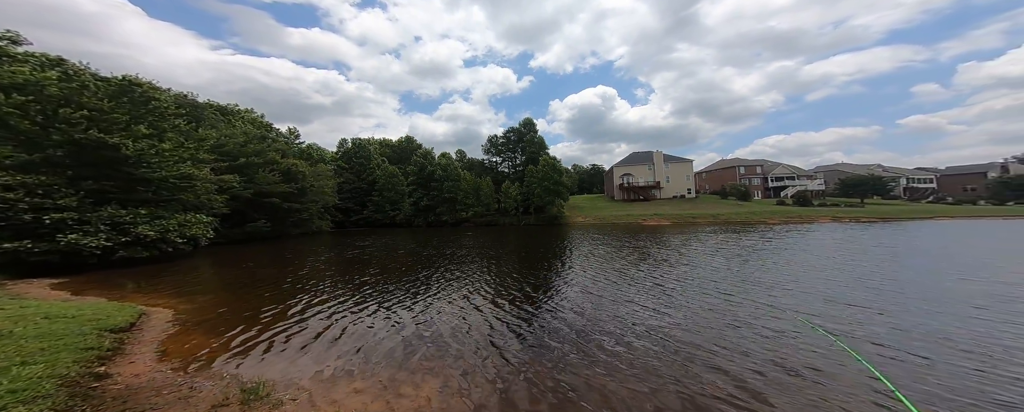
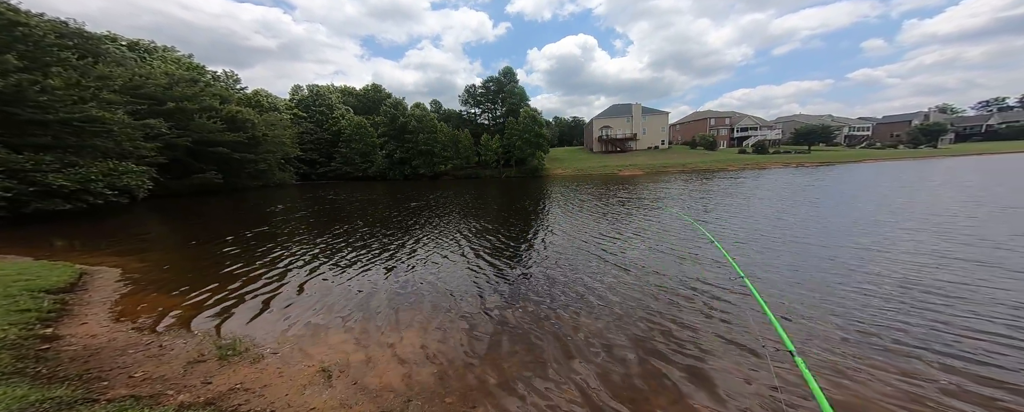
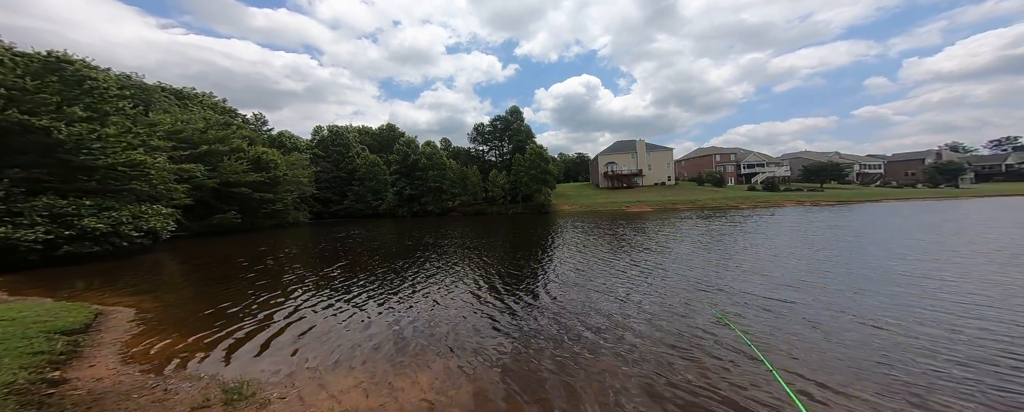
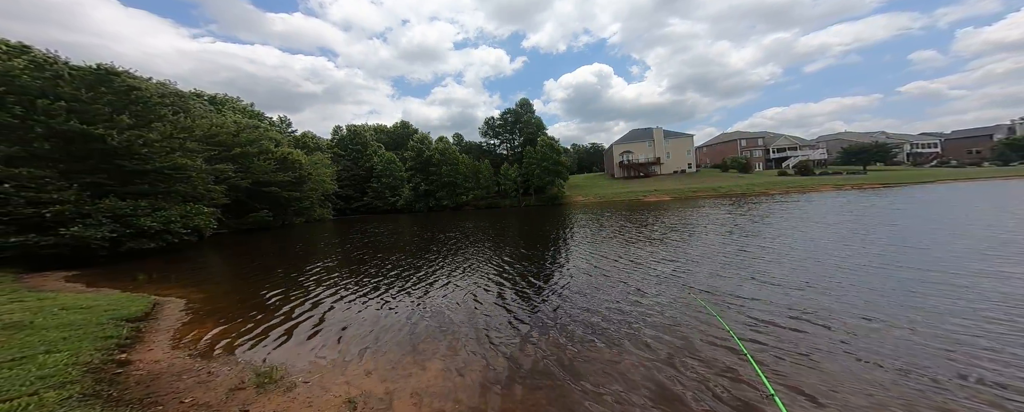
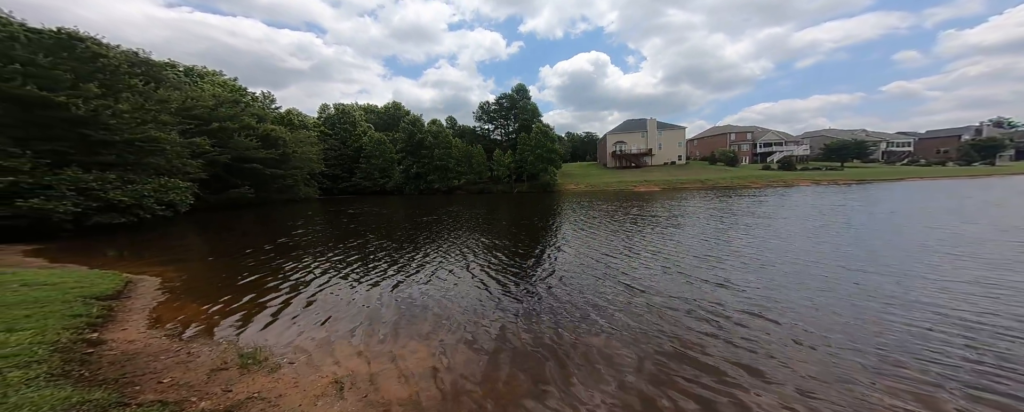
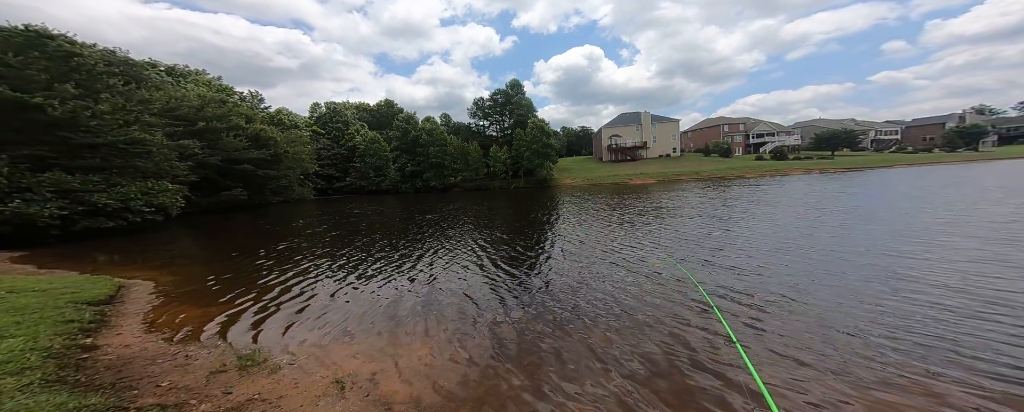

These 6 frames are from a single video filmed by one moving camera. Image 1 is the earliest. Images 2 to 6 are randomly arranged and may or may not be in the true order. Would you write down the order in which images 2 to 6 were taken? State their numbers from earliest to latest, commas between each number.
3, 4, 6, 2, 5
